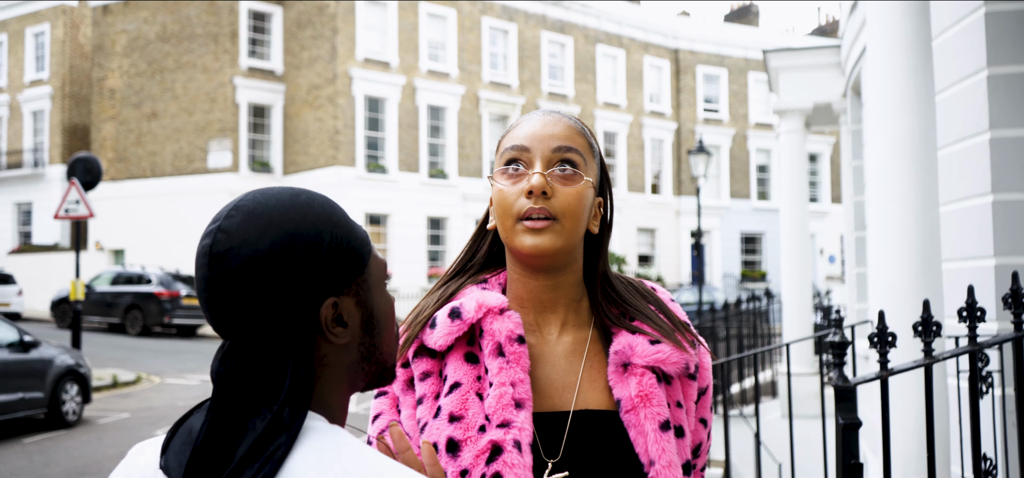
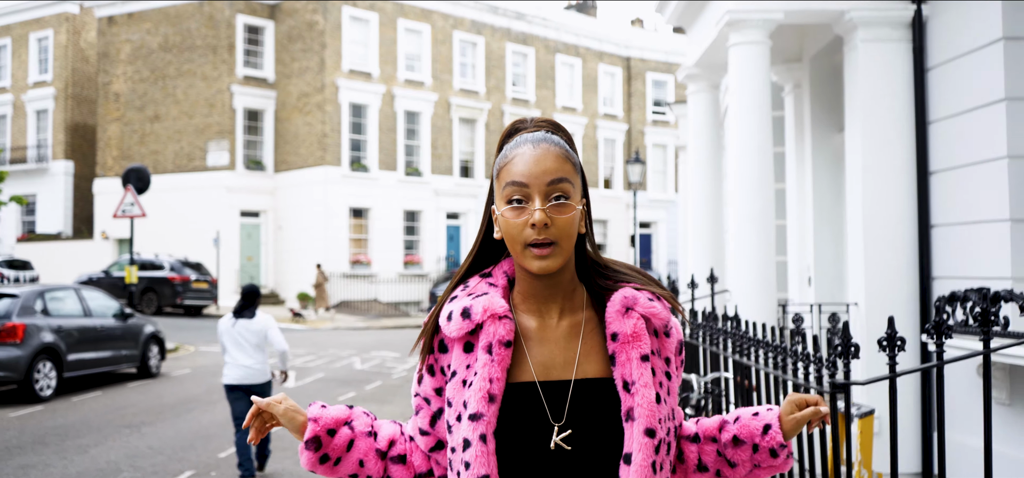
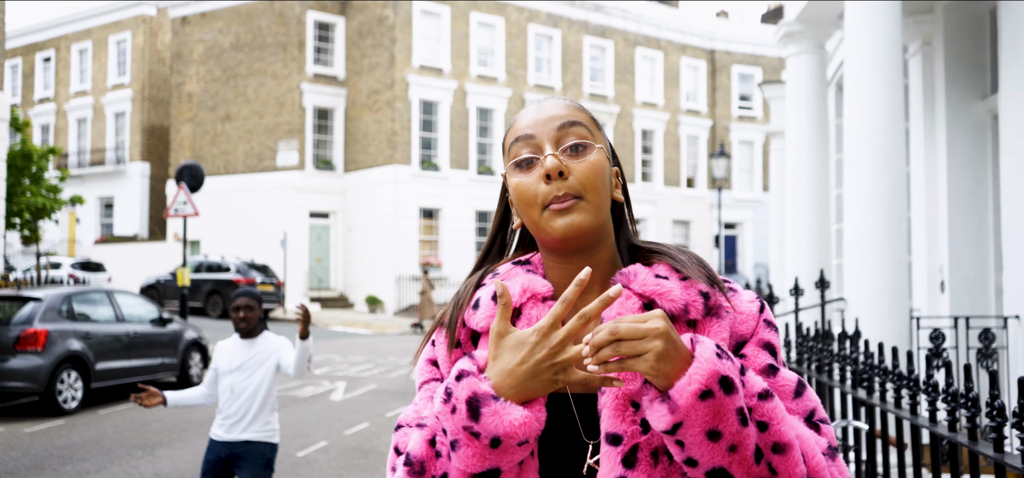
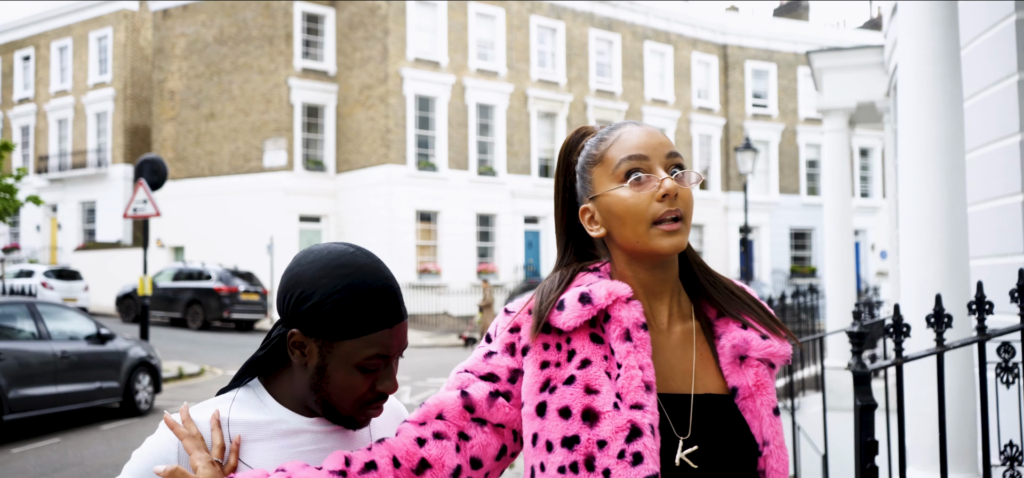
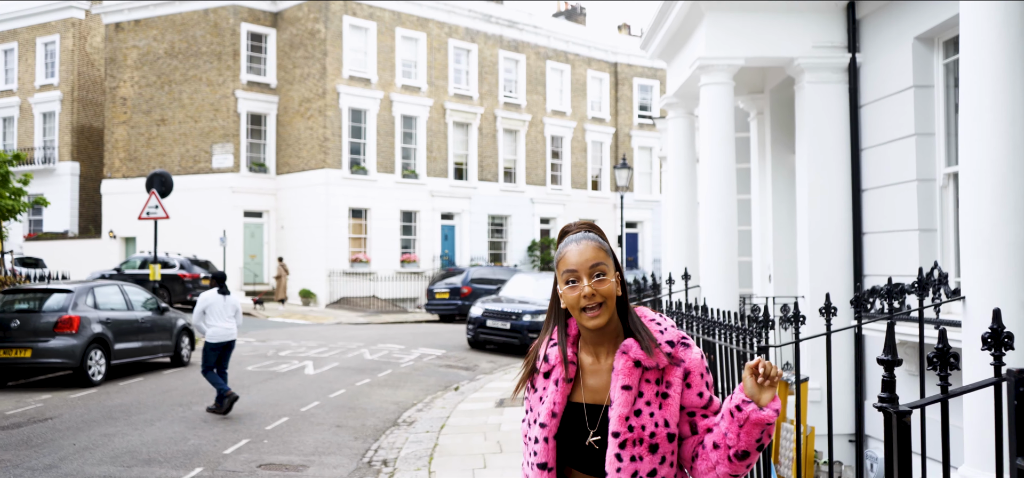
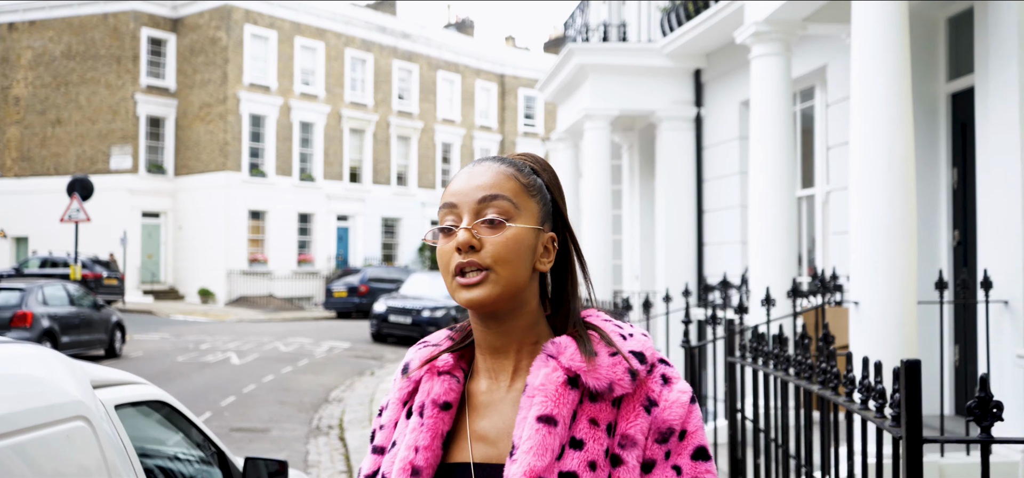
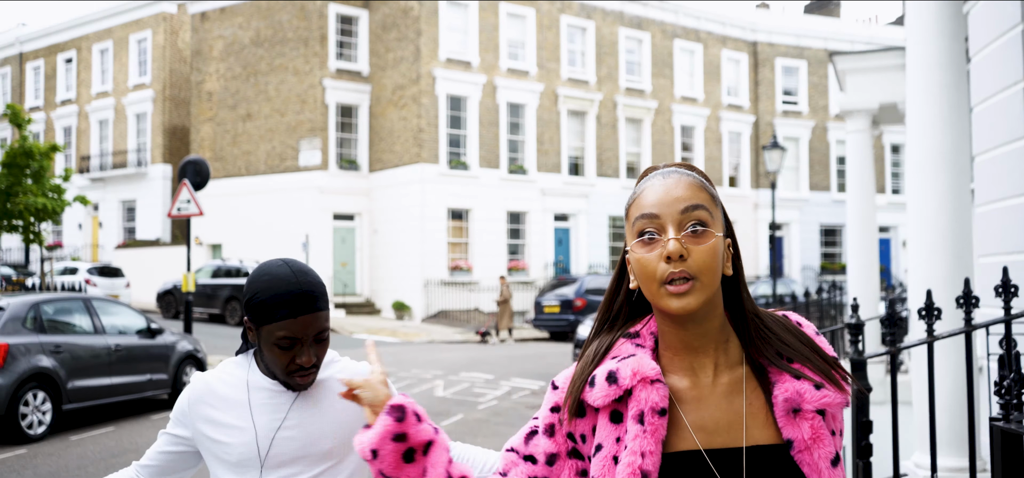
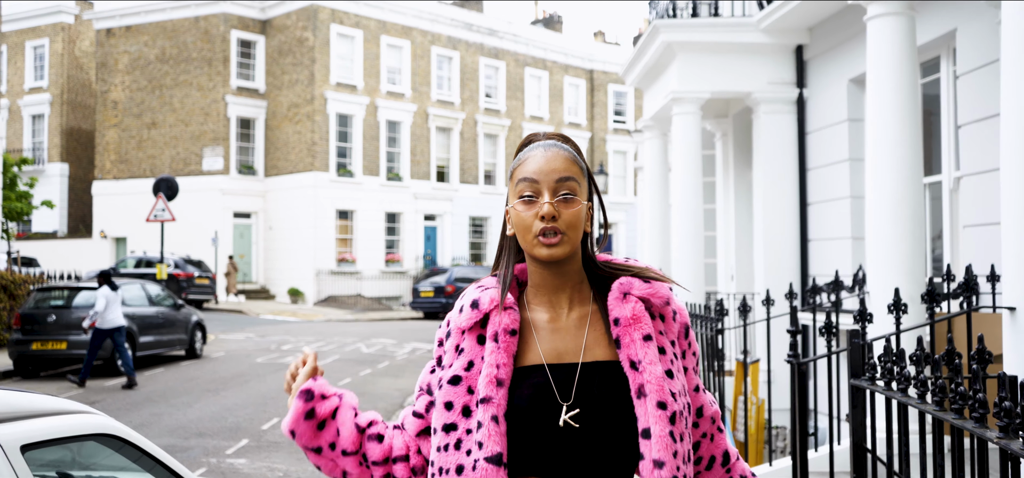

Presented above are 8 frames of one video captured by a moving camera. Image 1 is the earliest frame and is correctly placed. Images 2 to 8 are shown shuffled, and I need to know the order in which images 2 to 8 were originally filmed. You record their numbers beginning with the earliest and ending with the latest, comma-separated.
4, 7, 3, 2, 5, 8, 6
